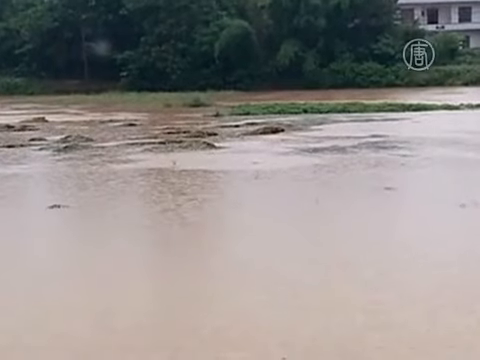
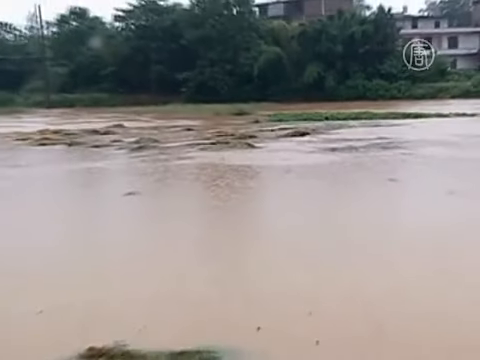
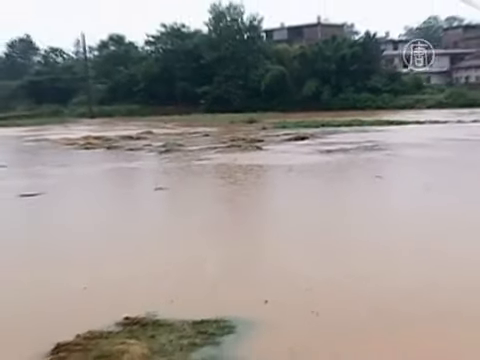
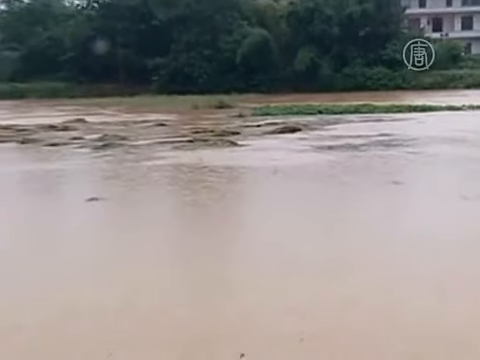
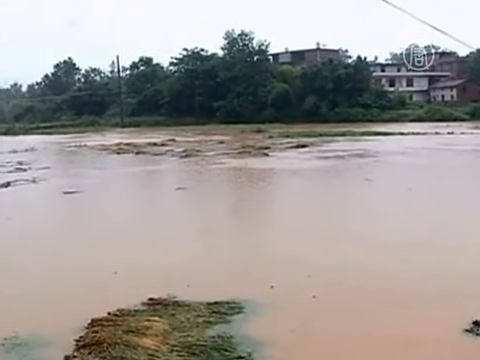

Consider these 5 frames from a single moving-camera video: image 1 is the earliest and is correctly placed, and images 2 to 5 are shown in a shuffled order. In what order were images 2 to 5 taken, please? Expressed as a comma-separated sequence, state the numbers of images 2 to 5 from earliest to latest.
4, 2, 3, 5
